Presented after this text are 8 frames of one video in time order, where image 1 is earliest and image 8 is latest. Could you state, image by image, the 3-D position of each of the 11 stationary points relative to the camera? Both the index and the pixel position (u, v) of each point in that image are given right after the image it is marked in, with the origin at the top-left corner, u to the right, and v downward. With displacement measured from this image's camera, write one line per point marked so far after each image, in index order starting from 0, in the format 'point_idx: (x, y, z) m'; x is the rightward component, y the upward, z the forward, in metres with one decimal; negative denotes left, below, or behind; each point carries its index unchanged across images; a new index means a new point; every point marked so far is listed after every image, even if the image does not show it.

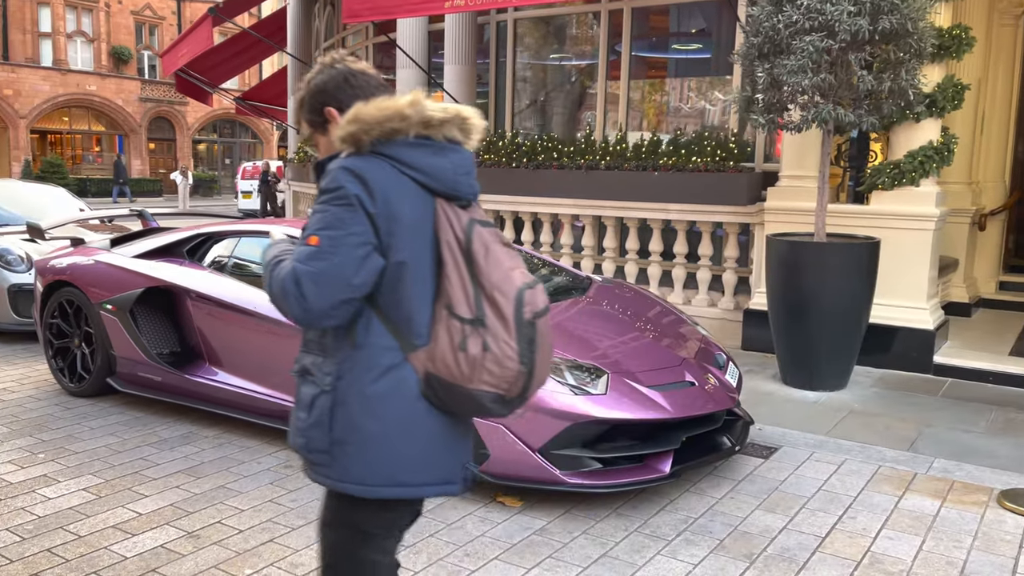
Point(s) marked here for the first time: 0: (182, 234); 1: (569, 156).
0: (-2.2, +0.4, +5.5) m
1: (+0.6, +1.4, +8.5) m
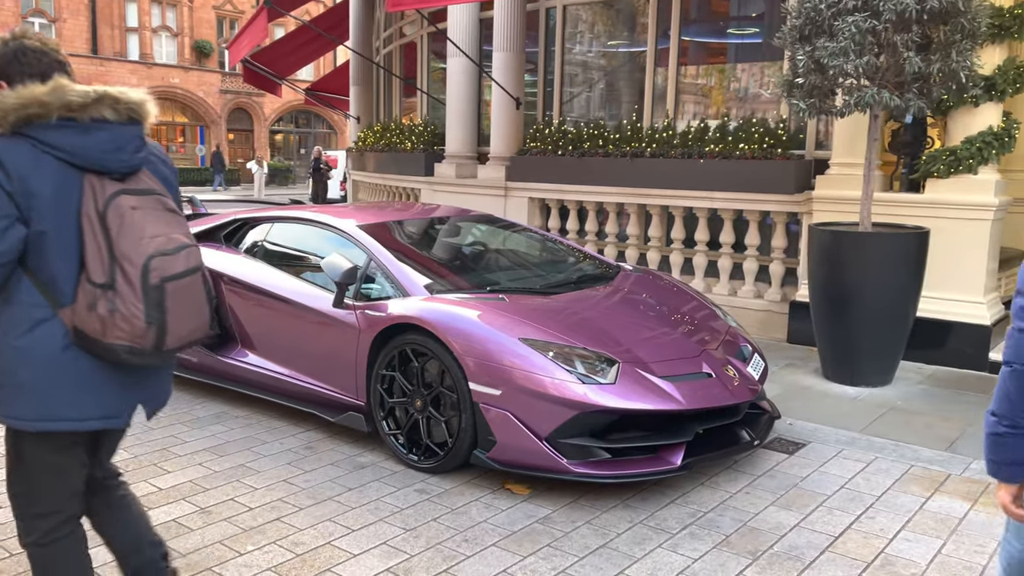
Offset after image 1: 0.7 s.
0: (-2.0, +0.5, +5.6) m
1: (+1.1, +1.5, +8.4) m
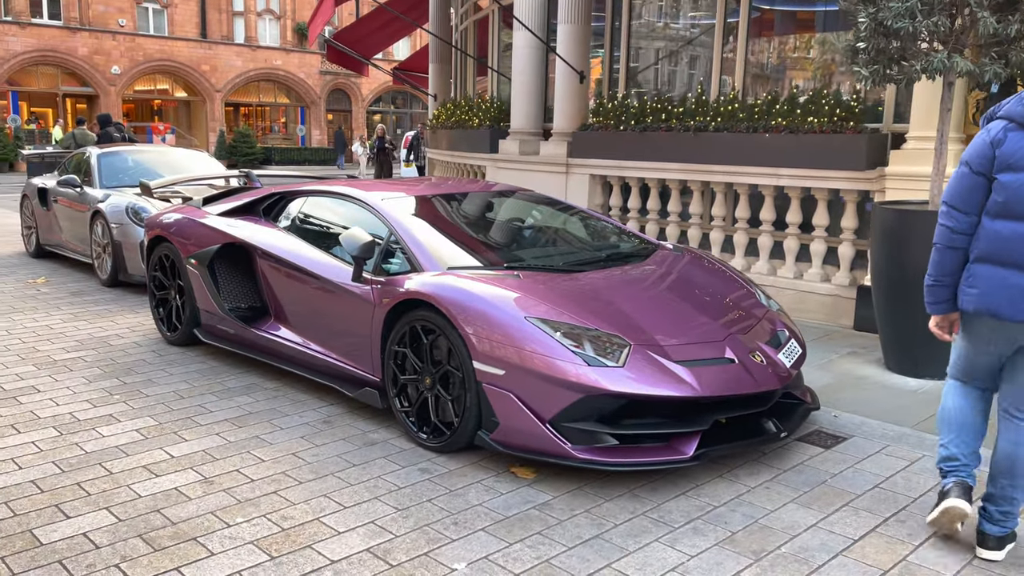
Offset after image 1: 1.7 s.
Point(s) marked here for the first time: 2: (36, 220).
0: (-1.7, +0.7, +5.7) m
1: (+1.6, +1.7, +8.0) m
2: (-6.2, +0.9, +10.8) m
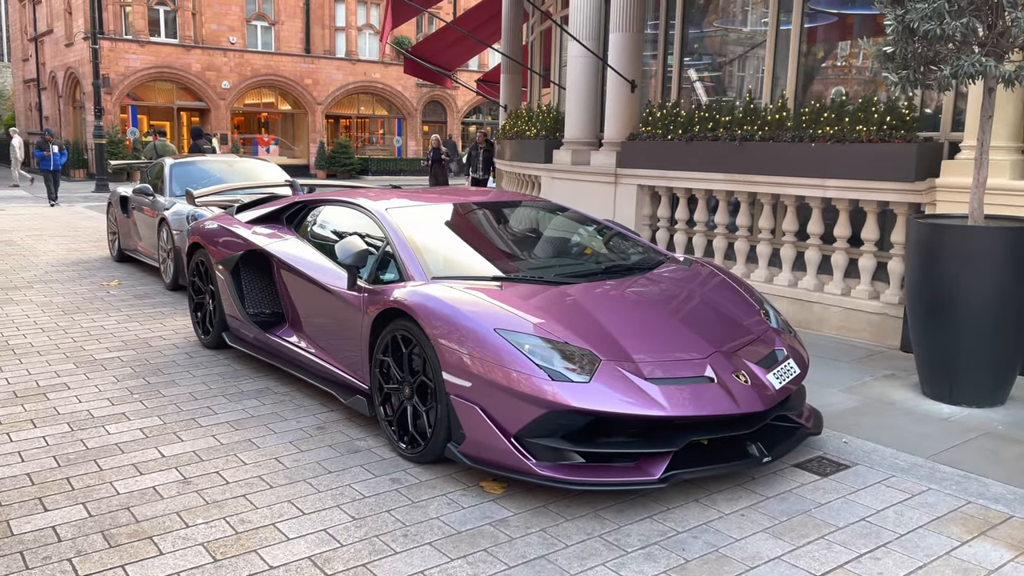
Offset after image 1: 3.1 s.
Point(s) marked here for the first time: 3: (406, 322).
0: (-1.6, +0.6, +5.9) m
1: (+2.0, +1.5, +7.8) m
2: (-5.5, +0.9, +11.4) m
3: (-0.5, -0.2, +4.0) m
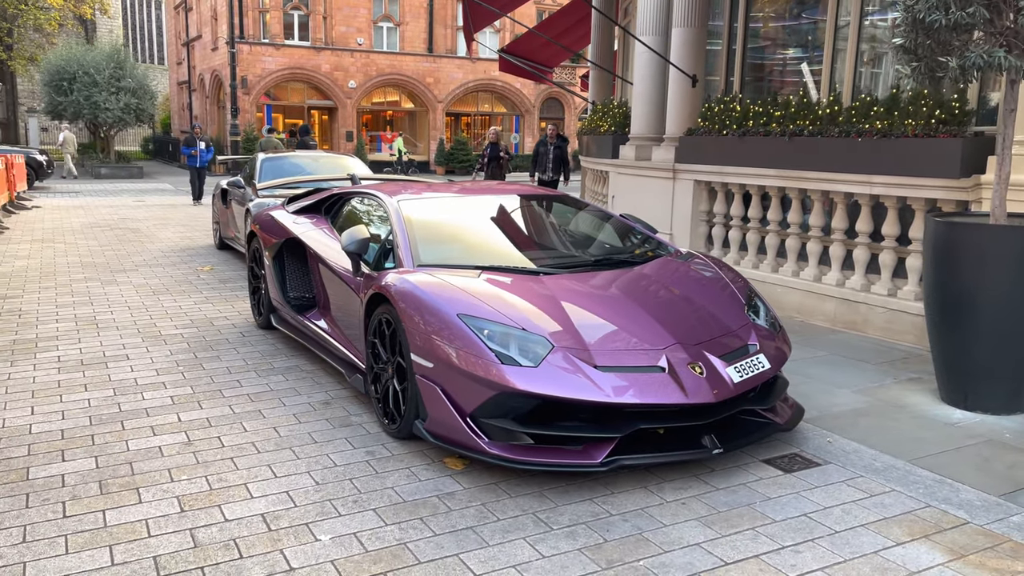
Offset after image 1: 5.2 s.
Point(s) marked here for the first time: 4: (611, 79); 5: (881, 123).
0: (-1.4, +0.7, +6.3) m
1: (+2.5, +1.6, +7.6) m
2: (-4.4, +1.1, +12.4) m
3: (-0.6, -0.1, +4.3) m
4: (+1.7, +3.5, +13.7) m
5: (+3.0, +1.3, +6.6) m
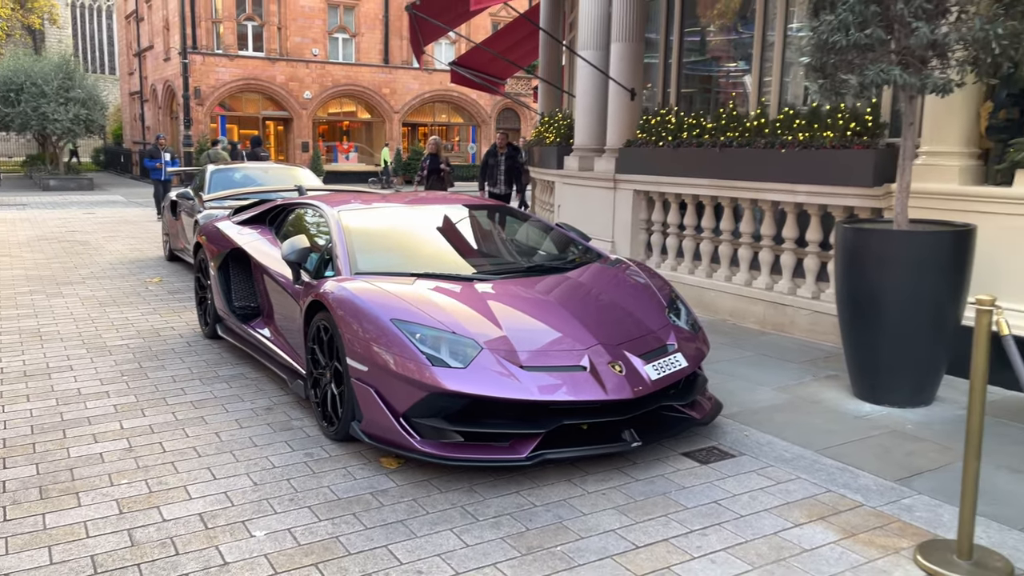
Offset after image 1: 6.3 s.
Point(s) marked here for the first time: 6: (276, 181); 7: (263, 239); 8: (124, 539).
0: (-1.9, +0.6, +6.4) m
1: (+1.9, +1.5, +7.9) m
2: (-5.2, +0.9, +12.3) m
3: (-1.0, -0.1, +4.4) m
4: (+0.8, +3.4, +14.0) m
5: (+2.5, +1.3, +6.9) m
6: (-3.3, +1.5, +11.4) m
7: (-1.9, +0.4, +6.1) m
8: (-1.6, -1.0, +3.3) m
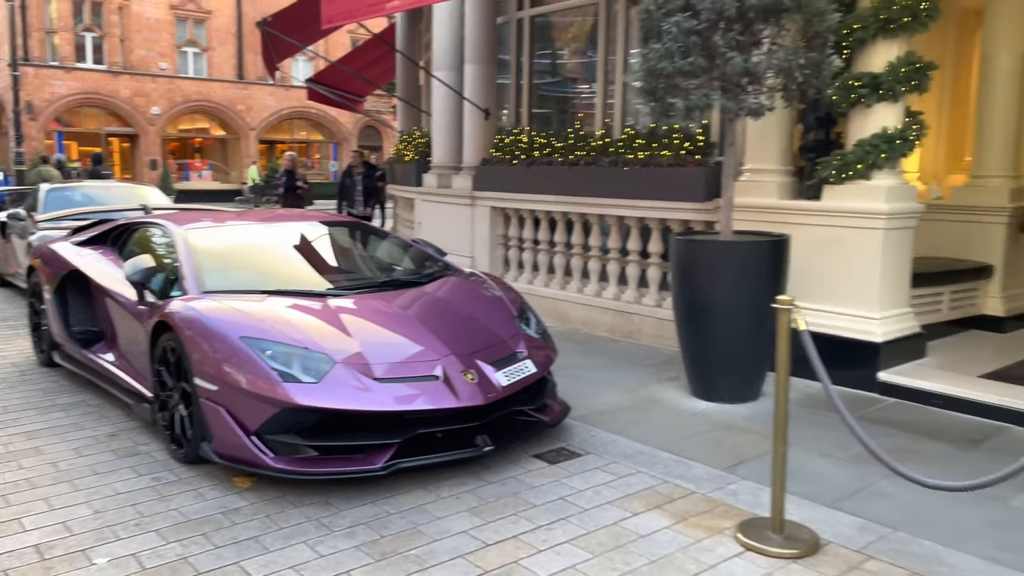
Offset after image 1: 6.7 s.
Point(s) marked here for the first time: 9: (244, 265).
0: (-3.0, +0.5, +6.2) m
1: (+0.5, +1.4, +8.3) m
2: (-7.2, +0.5, +11.5) m
3: (-1.8, -0.3, +4.3) m
4: (-1.7, +3.1, +14.1) m
5: (+1.2, +1.2, +7.4) m
6: (-5.2, +1.2, +10.9) m
7: (-2.9, +0.2, +5.9) m
8: (-2.1, -1.1, +3.1) m
9: (-1.6, +0.1, +5.0) m
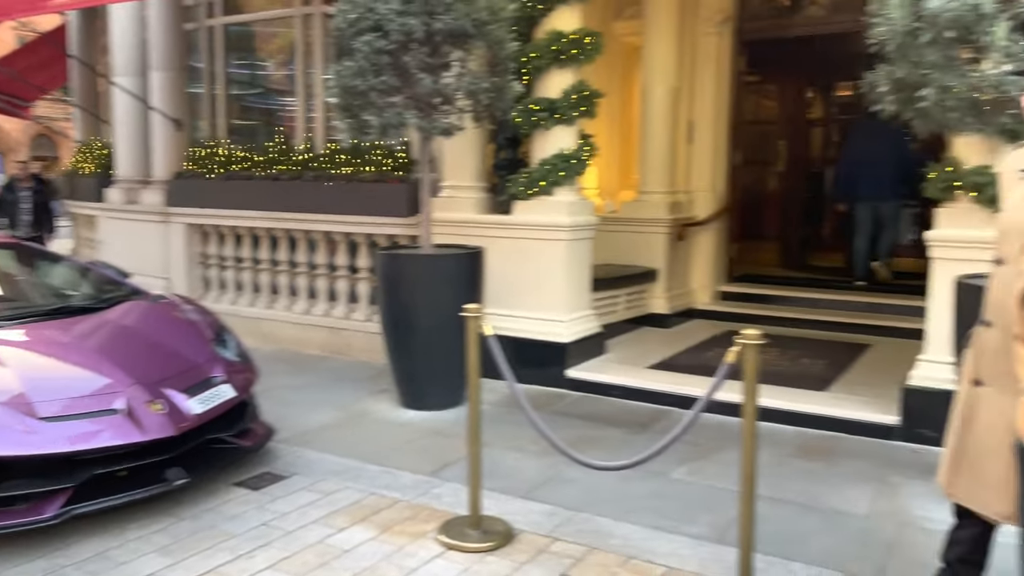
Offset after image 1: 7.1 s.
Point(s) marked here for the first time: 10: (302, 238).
0: (-5.0, +0.2, +4.8) m
1: (-2.5, +1.2, +8.0) m
2: (-10.8, -0.1, +8.5) m
3: (-3.2, -0.4, +3.5) m
4: (-6.5, +2.7, +12.9) m
5: (-1.5, +1.1, +7.4) m
6: (-8.7, +0.7, +8.6) m
7: (-4.8, -0.1, +4.6) m
8: (-3.1, -1.3, +2.2) m
9: (-3.3, 0.0, +4.2) m
10: (-2.0, +0.5, +7.8) m
